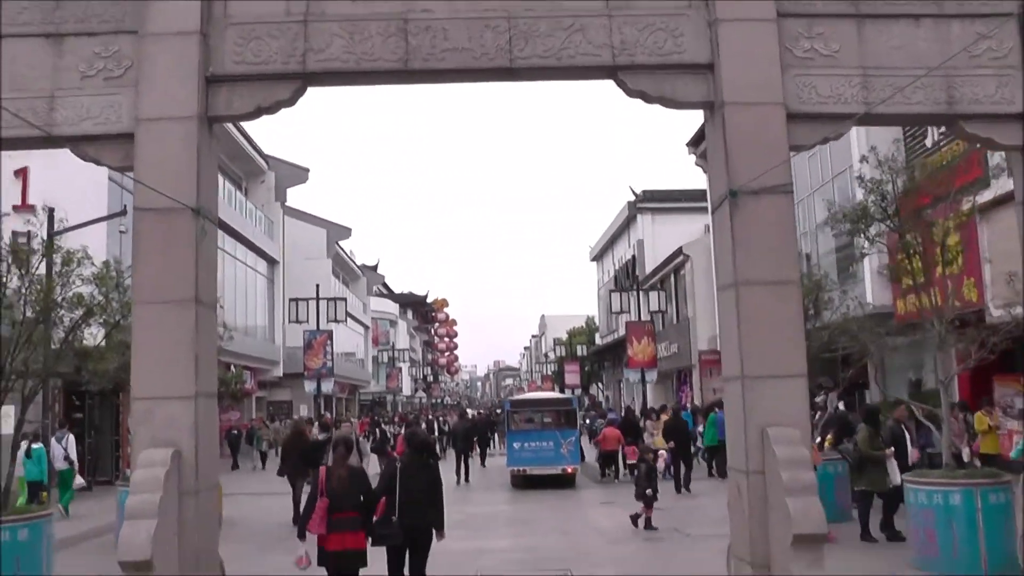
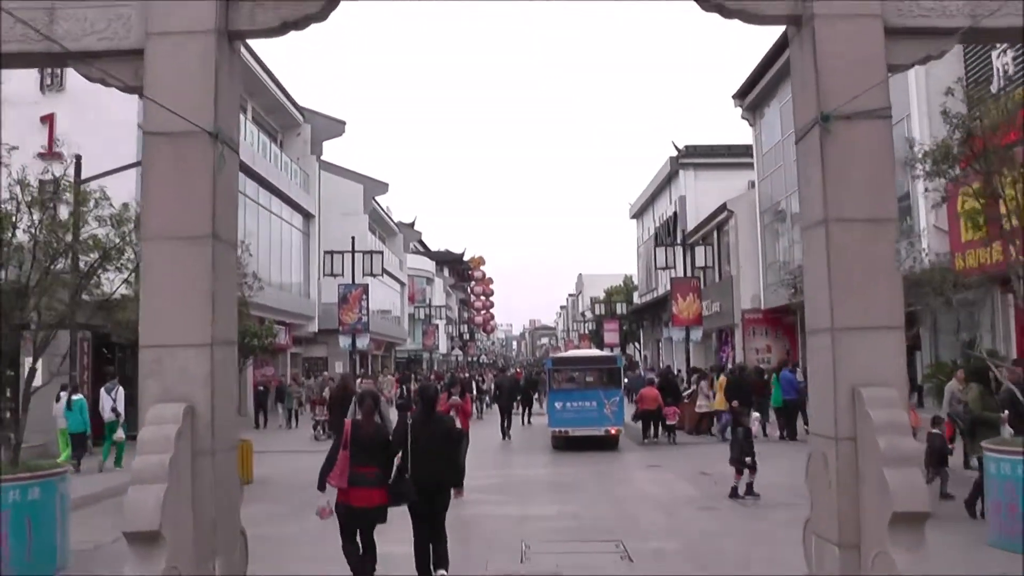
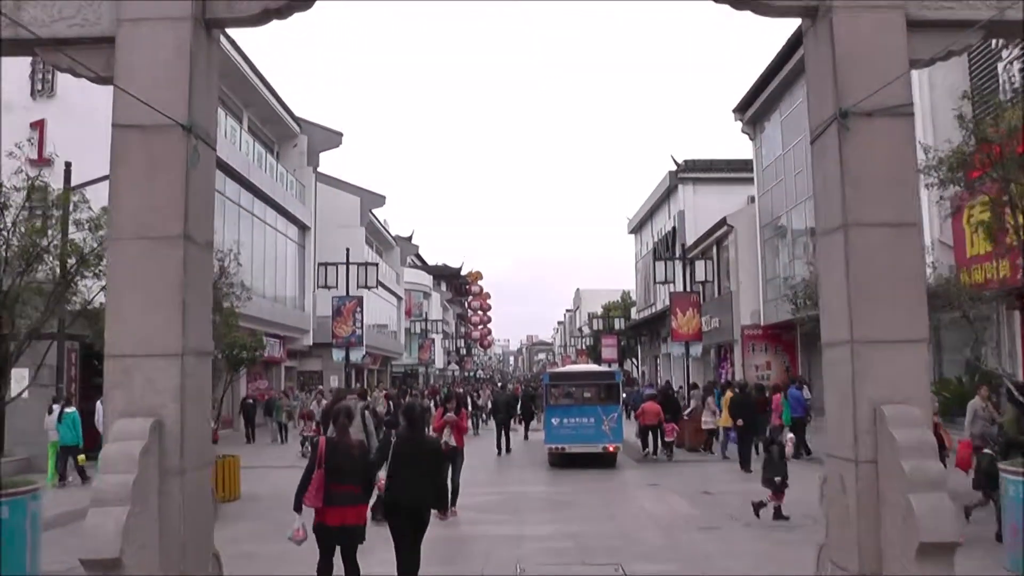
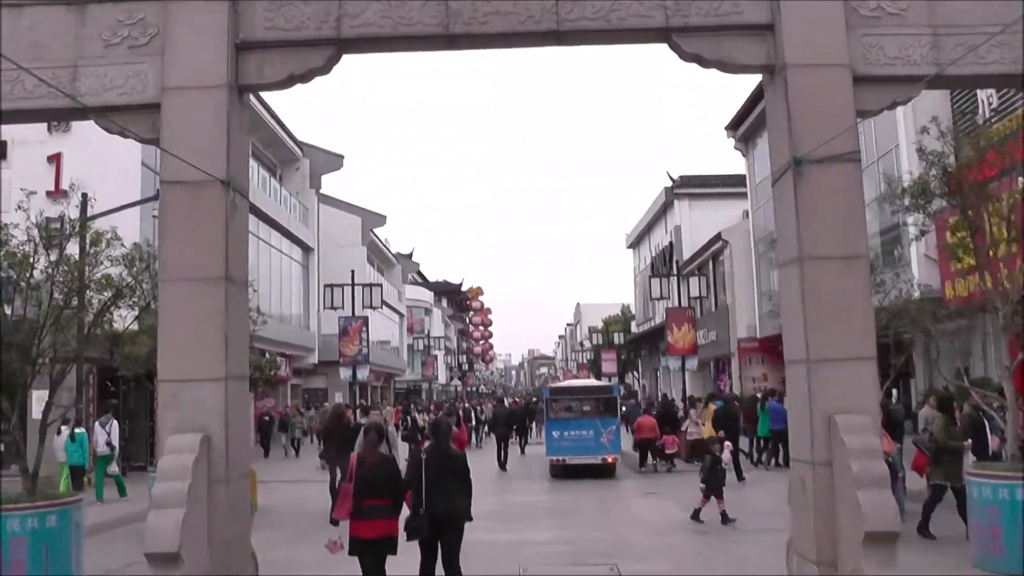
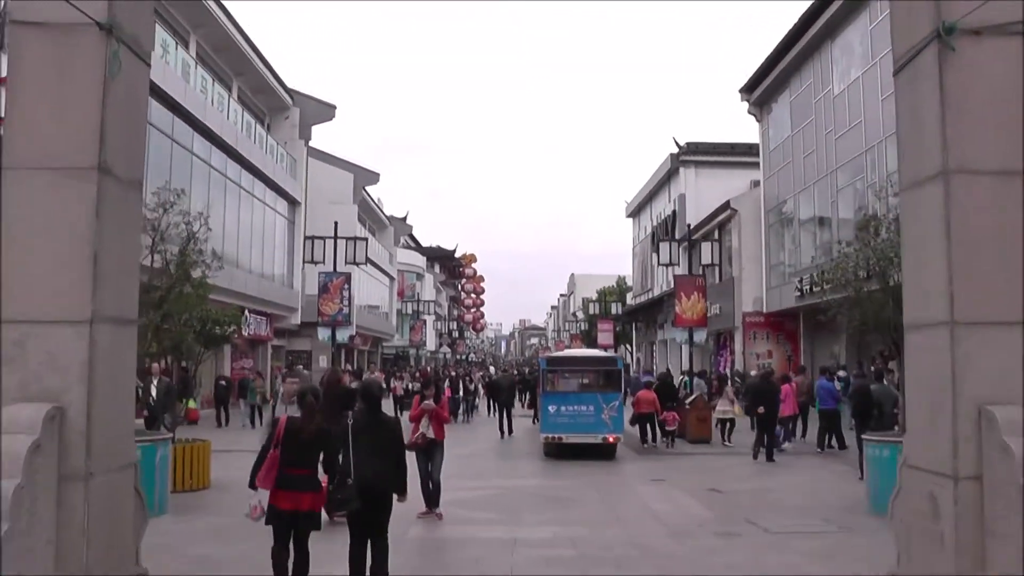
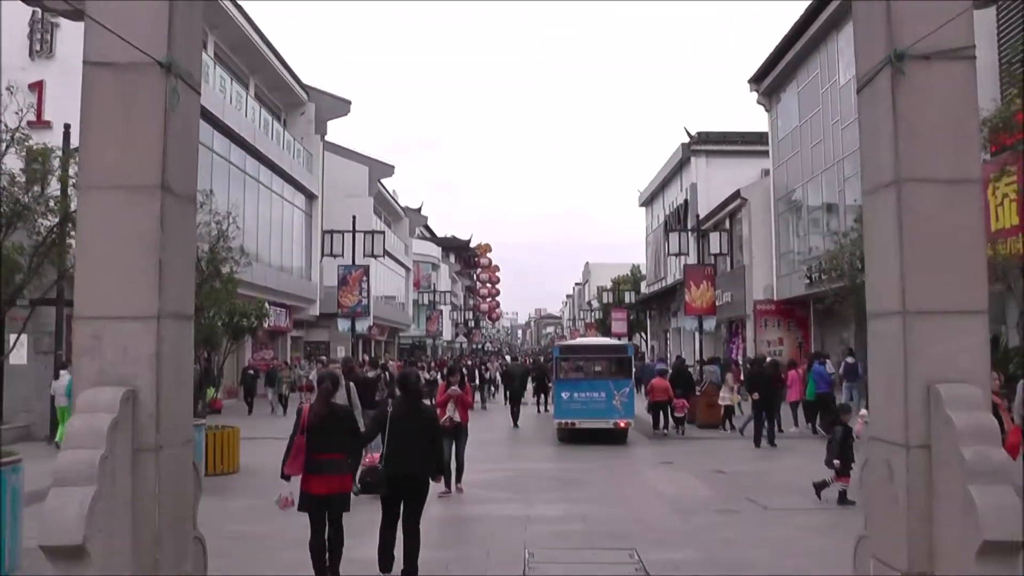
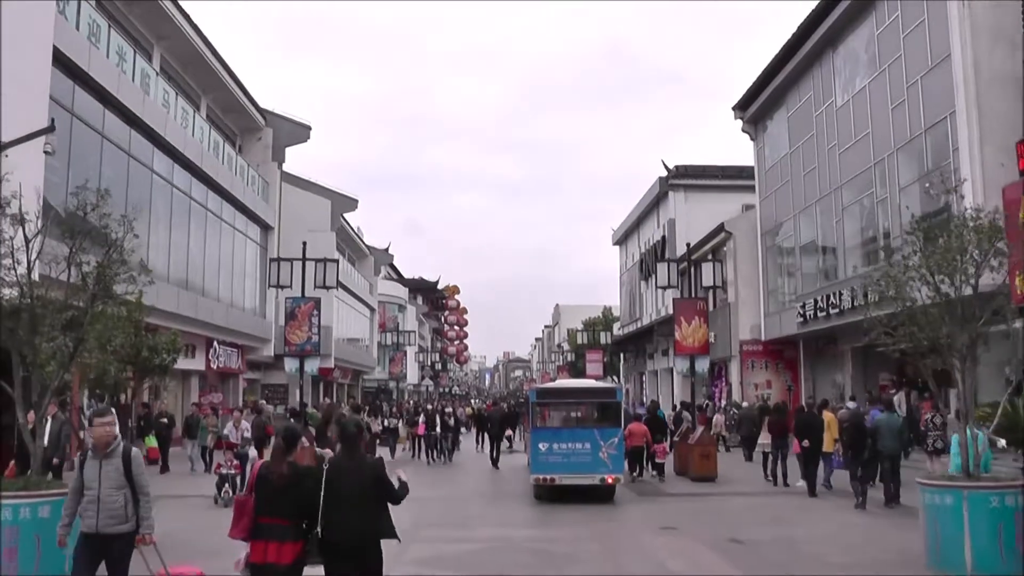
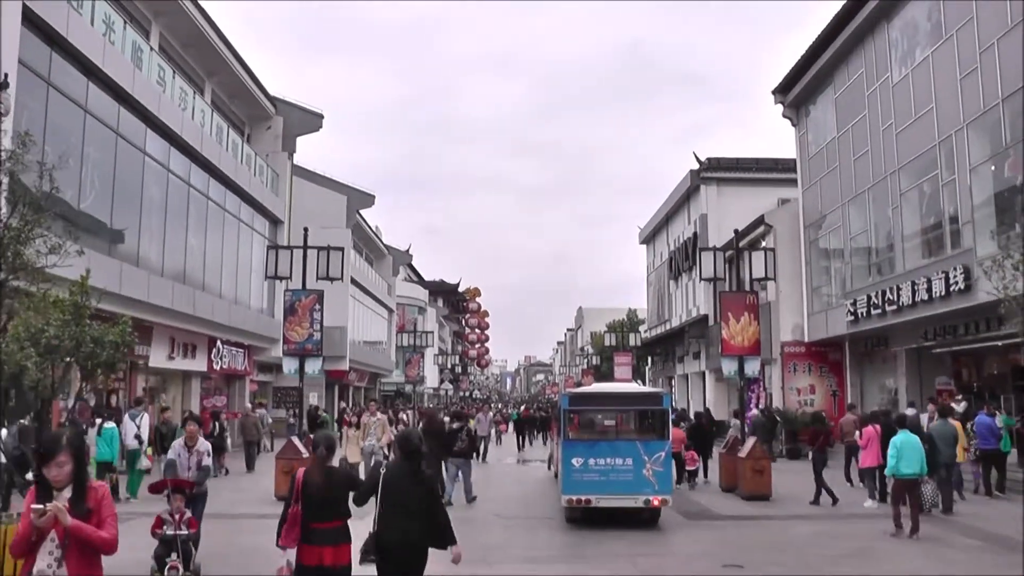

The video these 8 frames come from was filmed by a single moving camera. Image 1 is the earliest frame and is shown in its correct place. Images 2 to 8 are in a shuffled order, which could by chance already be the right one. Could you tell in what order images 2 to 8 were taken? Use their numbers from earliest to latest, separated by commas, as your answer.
4, 2, 3, 6, 5, 7, 8
